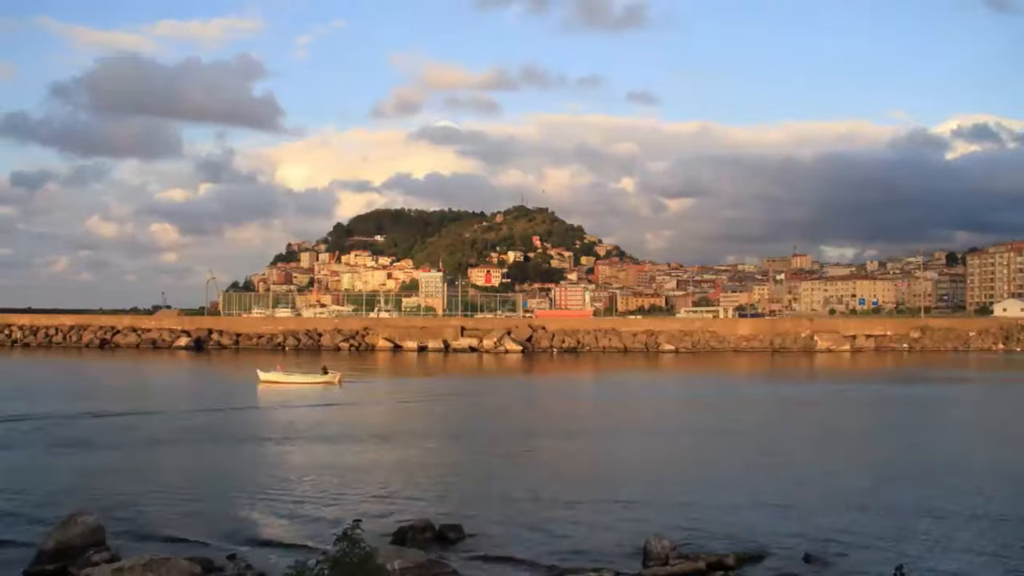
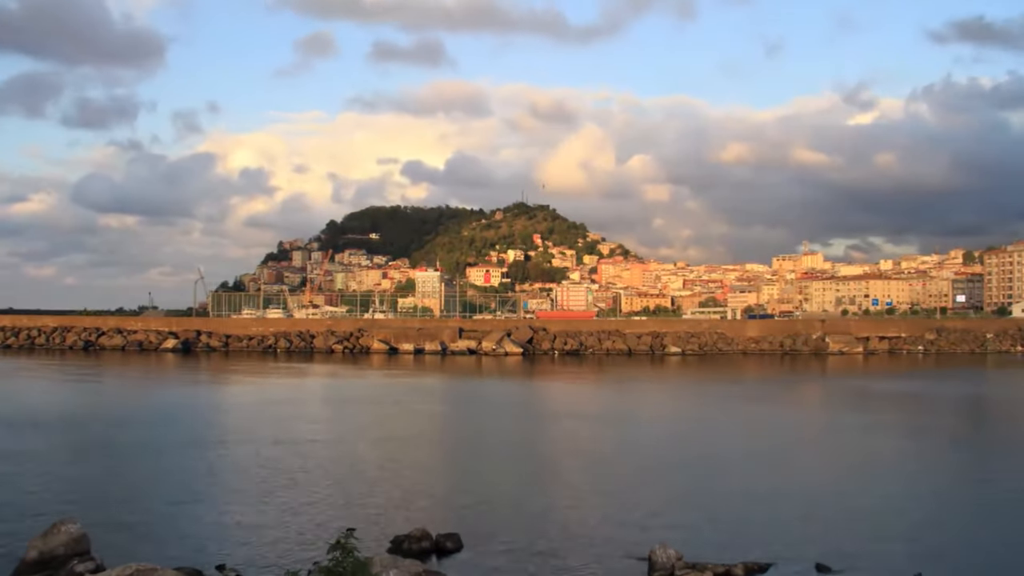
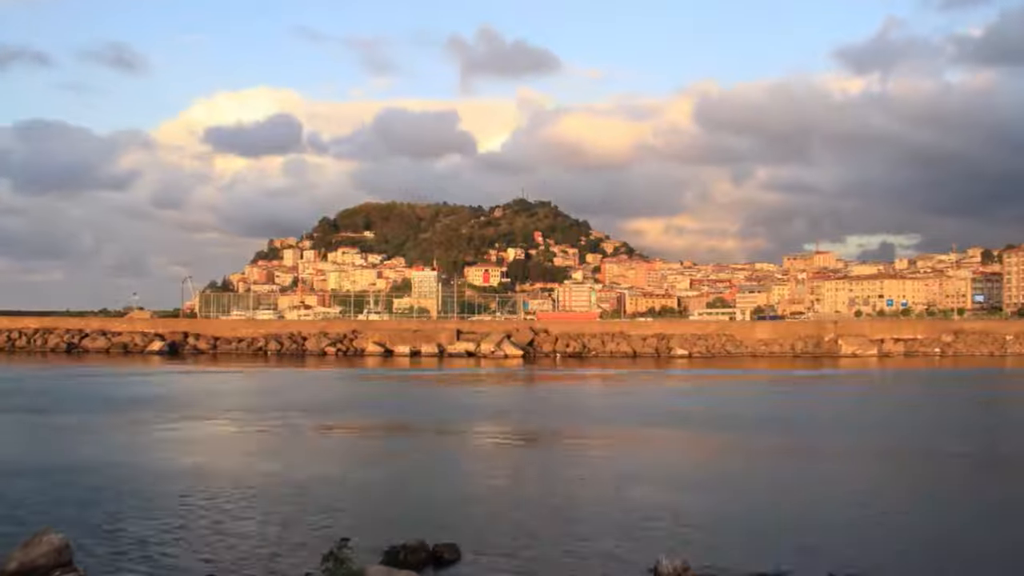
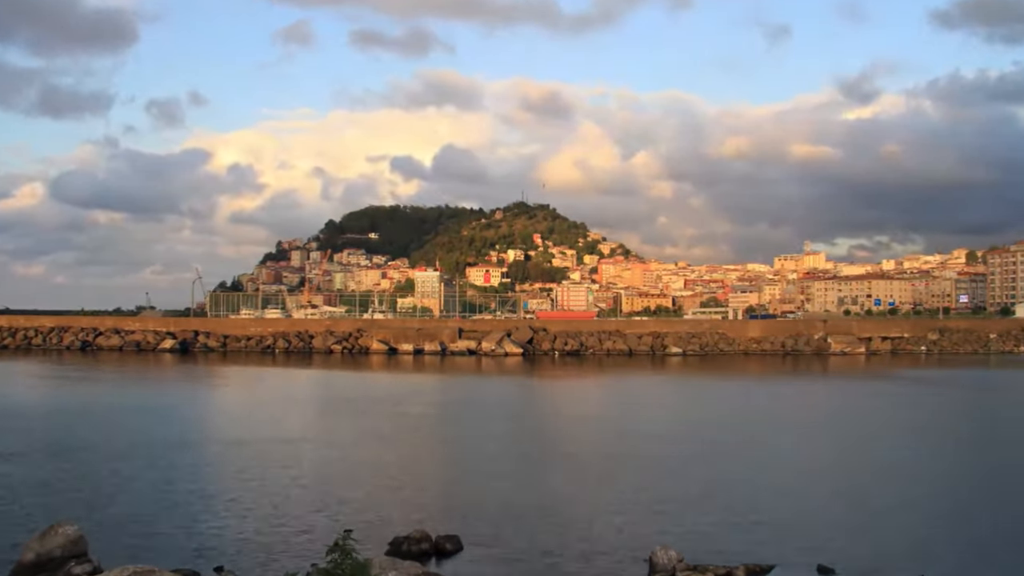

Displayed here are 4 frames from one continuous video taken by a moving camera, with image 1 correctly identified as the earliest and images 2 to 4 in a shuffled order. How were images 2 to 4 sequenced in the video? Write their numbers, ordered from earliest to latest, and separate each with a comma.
2, 4, 3
